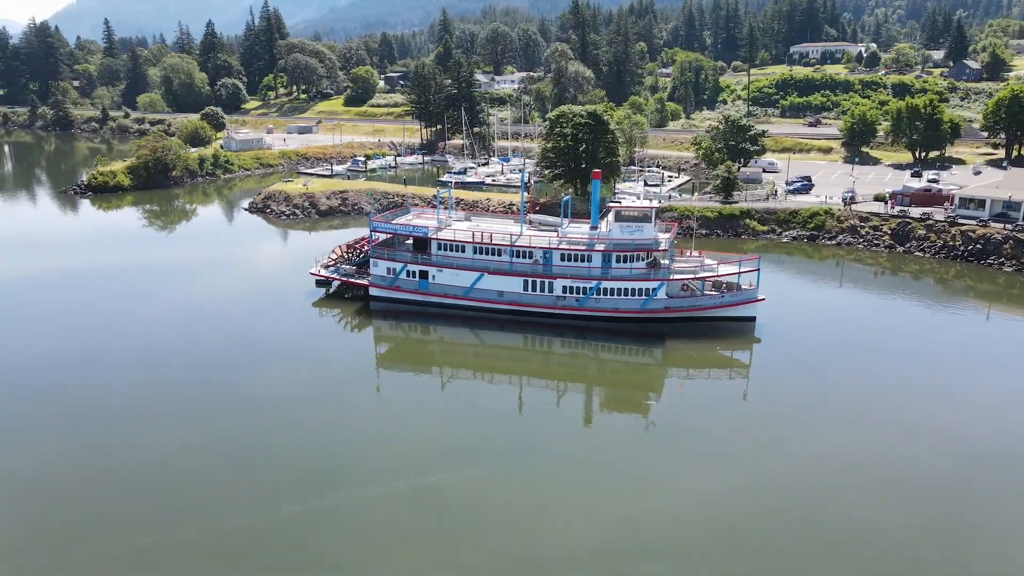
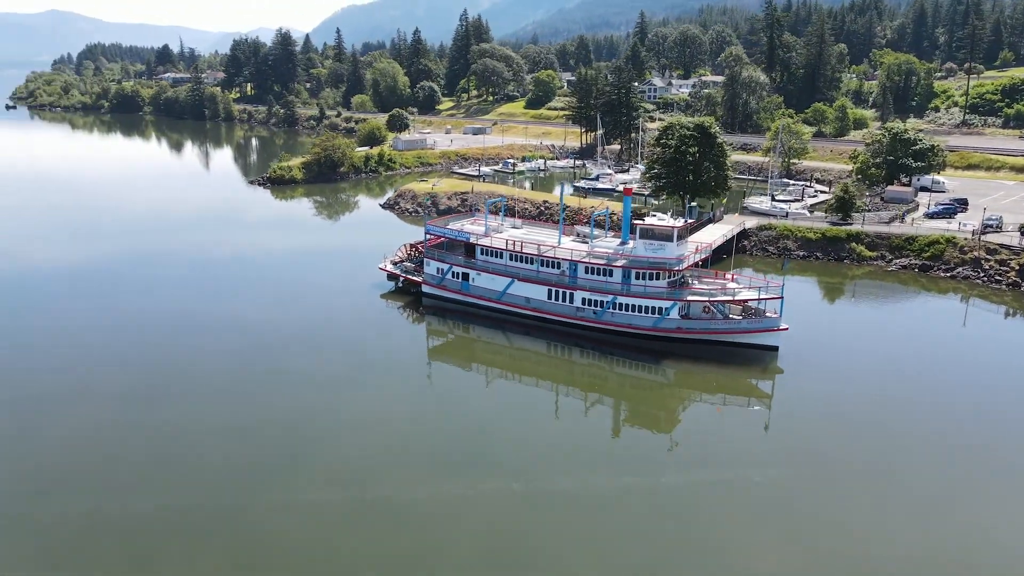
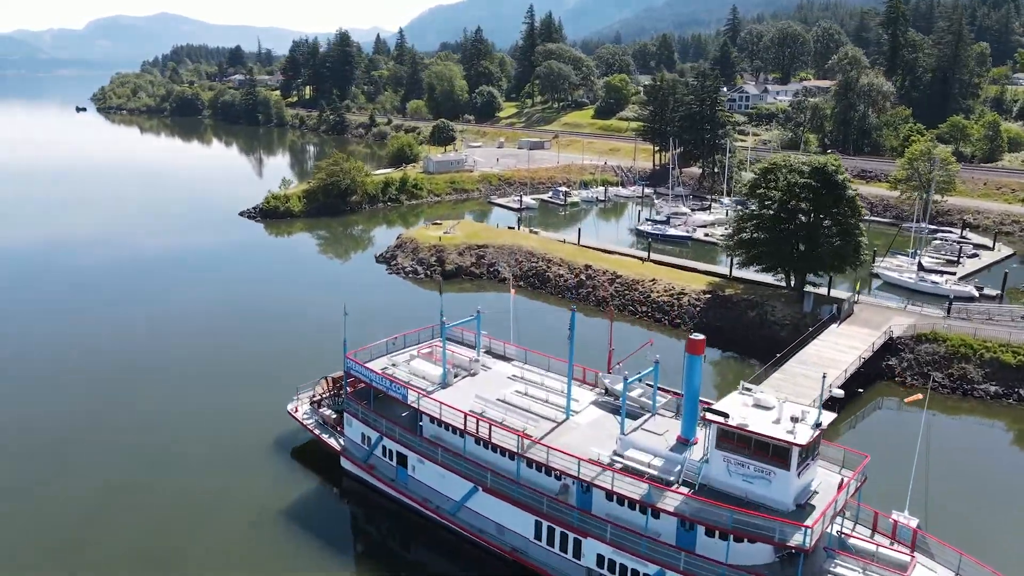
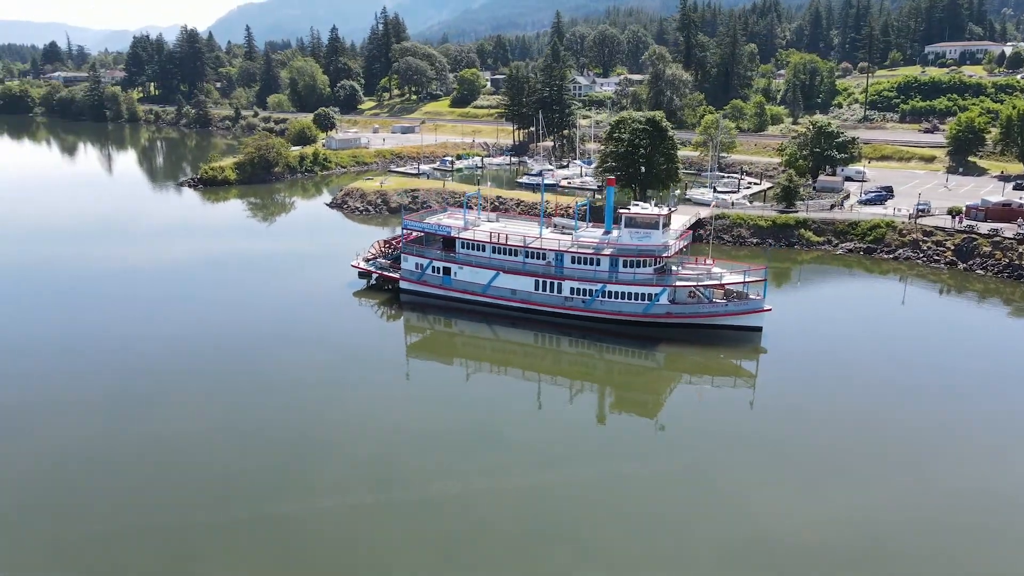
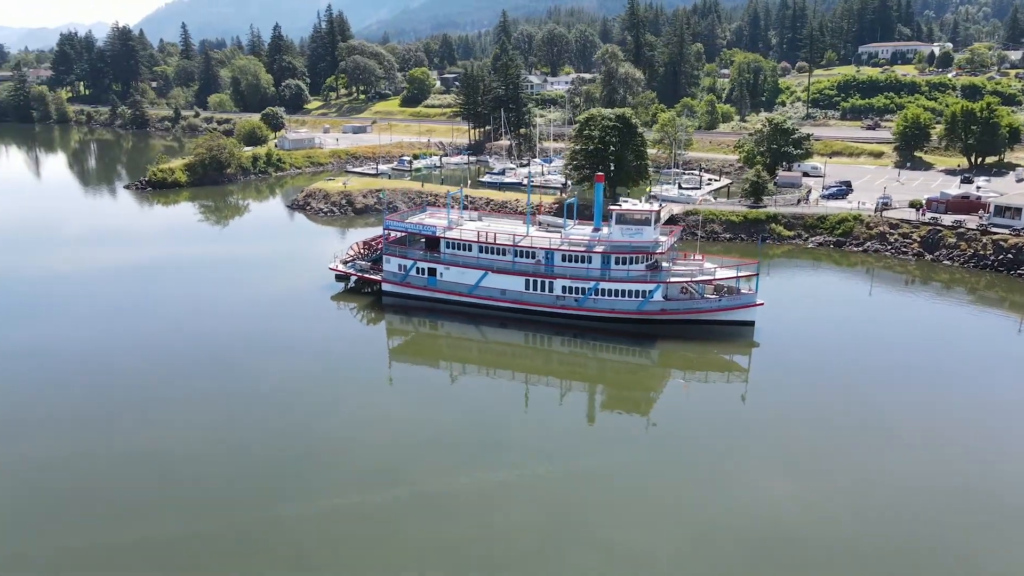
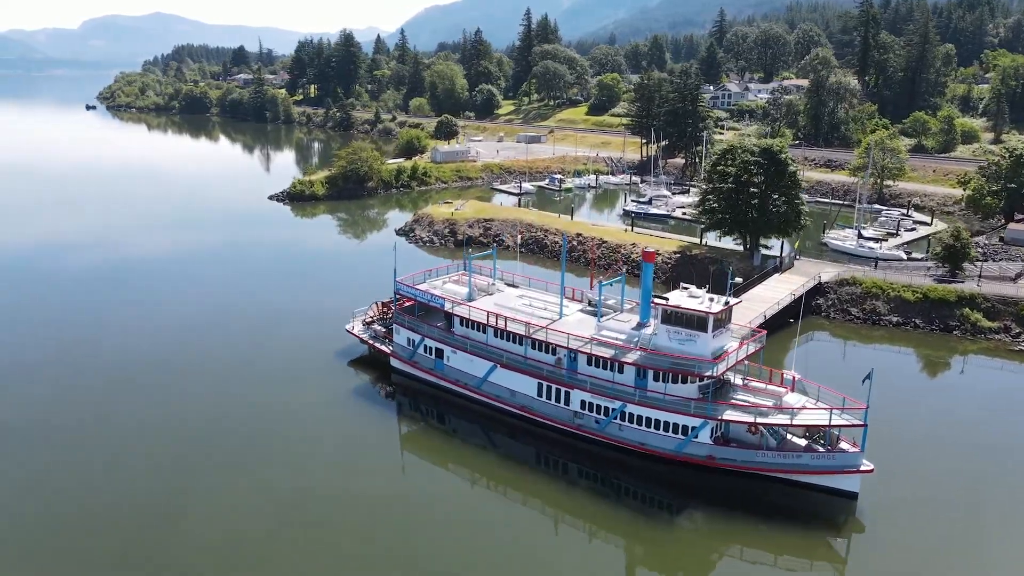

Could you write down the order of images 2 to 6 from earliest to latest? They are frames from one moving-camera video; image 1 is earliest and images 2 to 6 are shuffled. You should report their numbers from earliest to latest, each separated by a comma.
5, 4, 2, 6, 3
